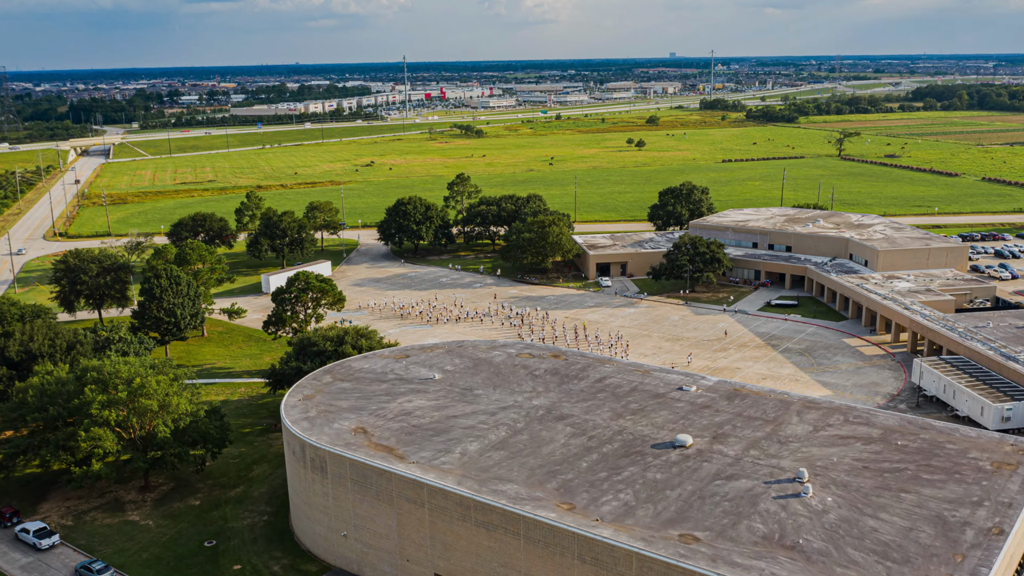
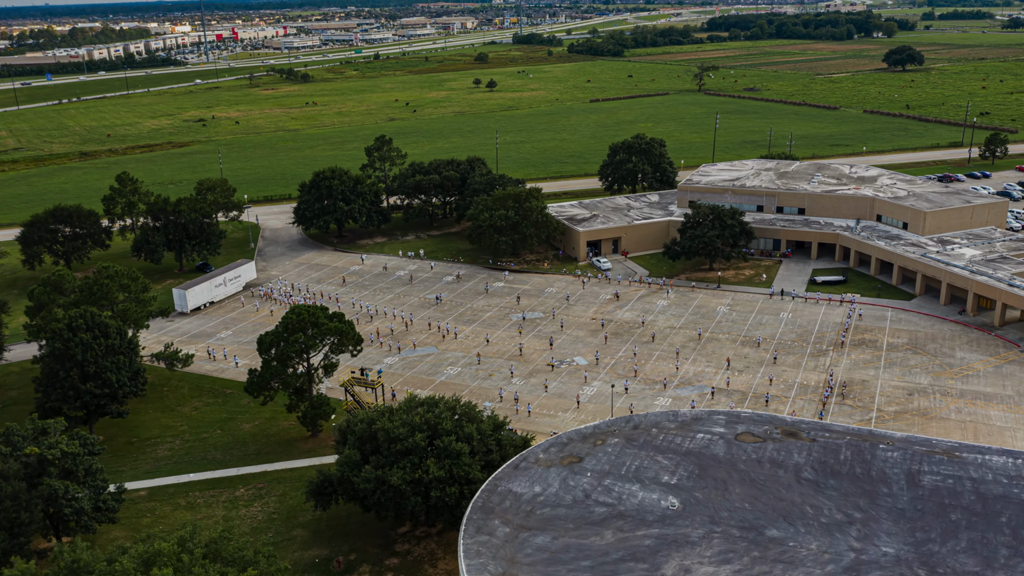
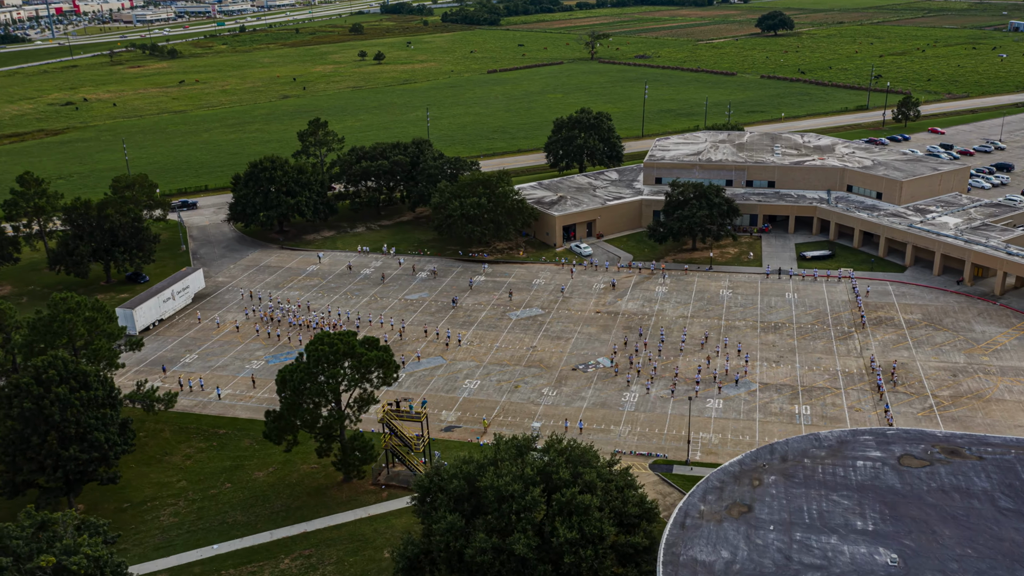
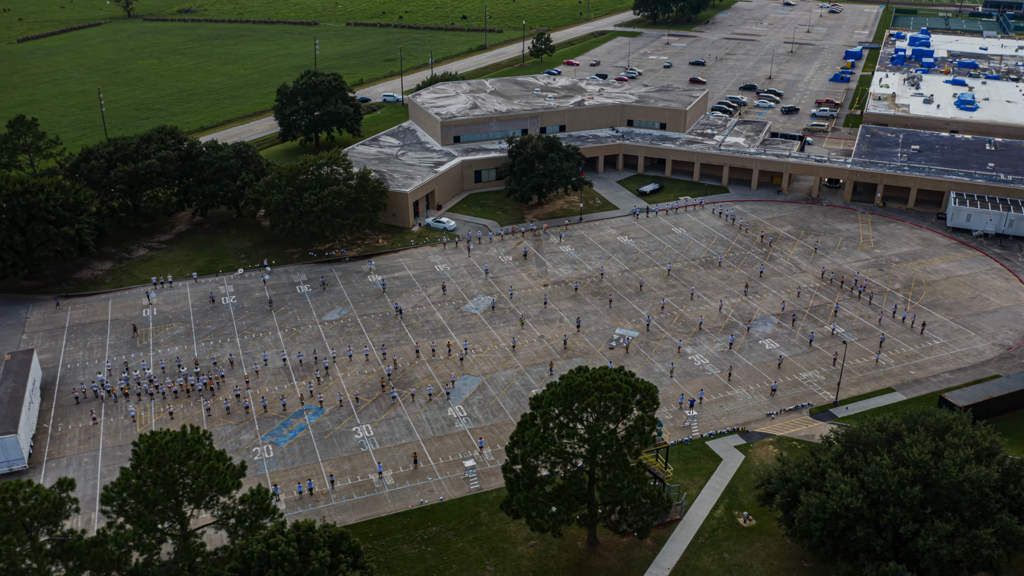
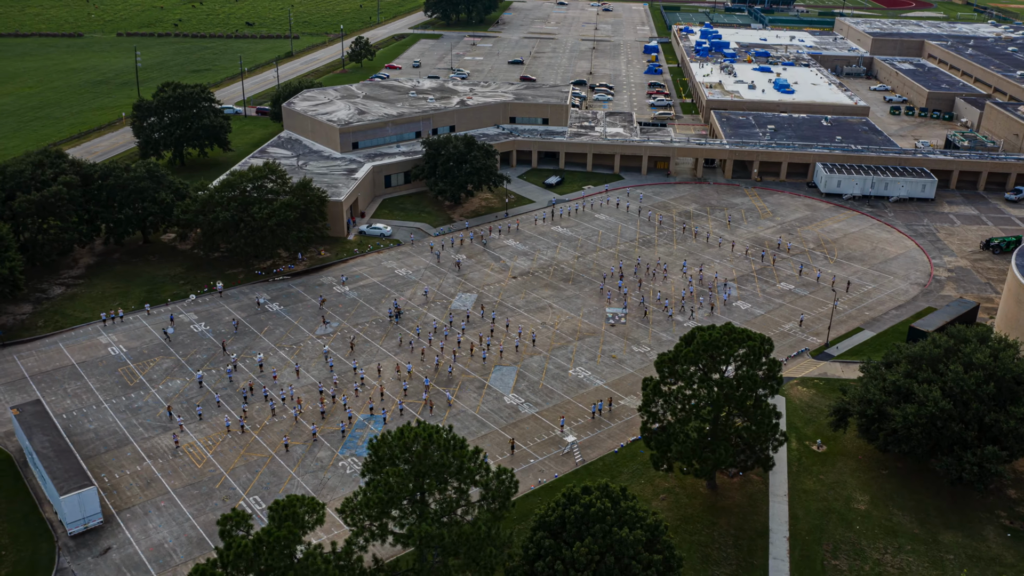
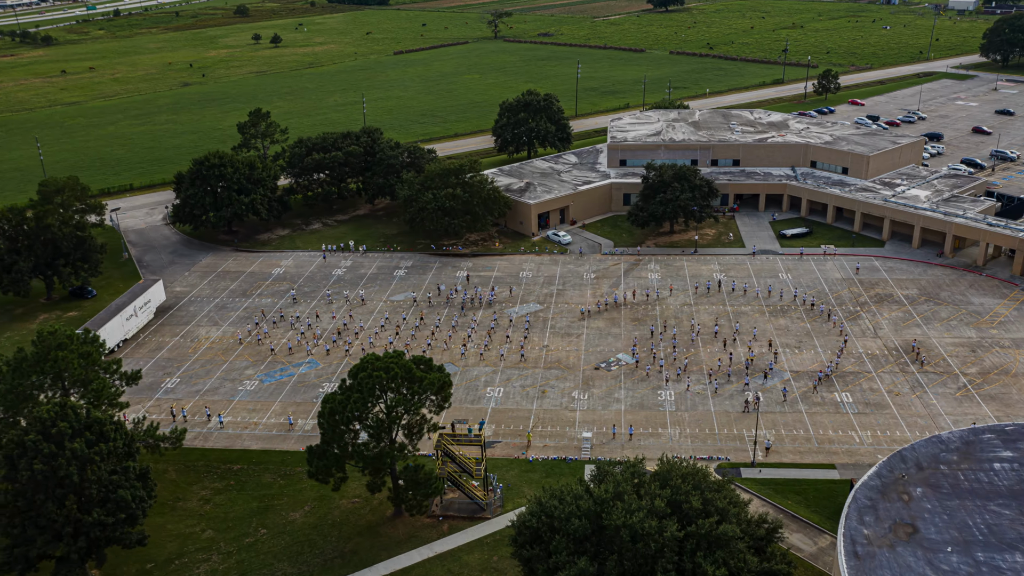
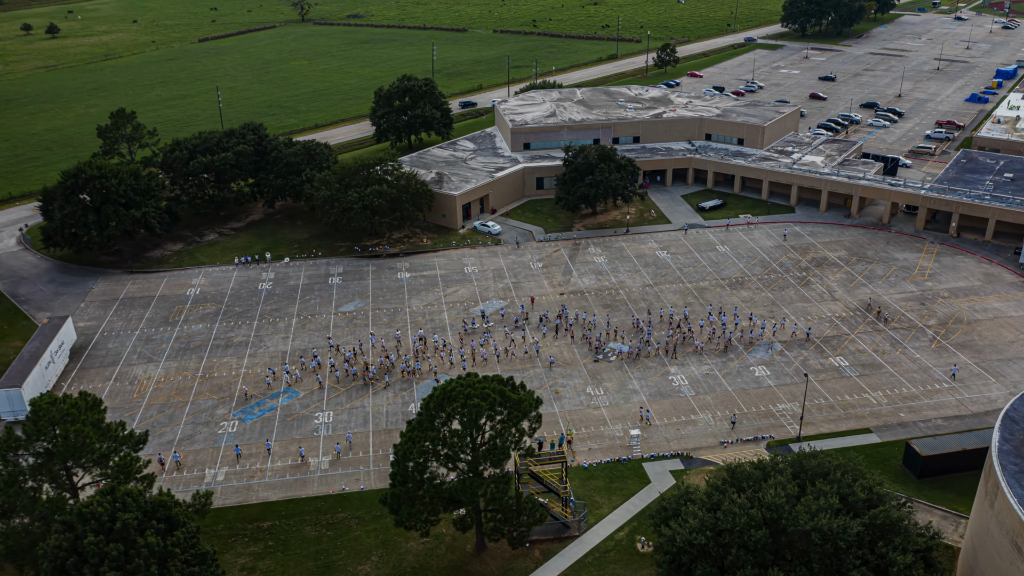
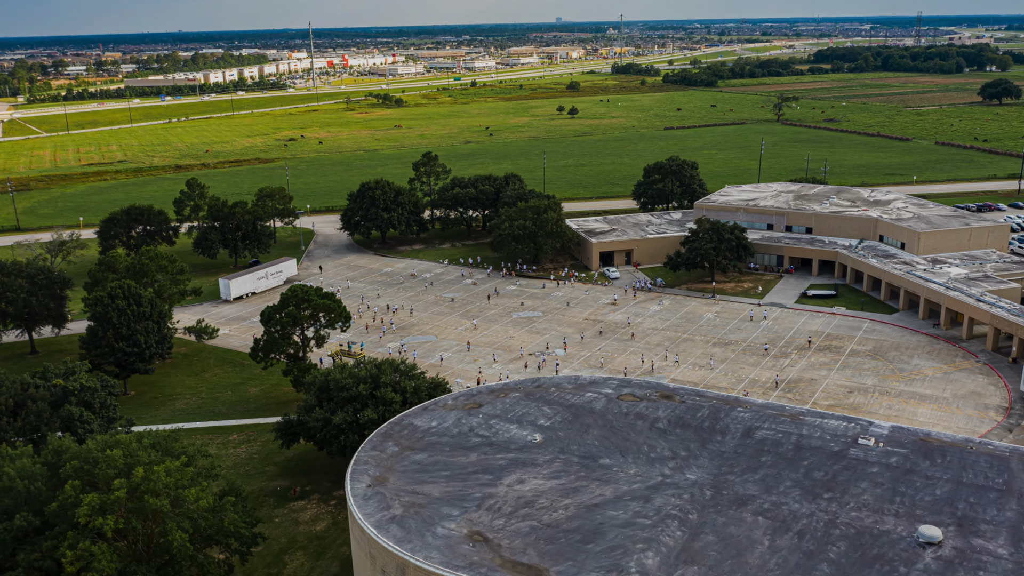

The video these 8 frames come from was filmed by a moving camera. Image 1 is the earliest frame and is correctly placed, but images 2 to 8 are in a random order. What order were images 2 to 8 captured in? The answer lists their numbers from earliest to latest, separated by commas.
8, 2, 3, 6, 7, 4, 5
